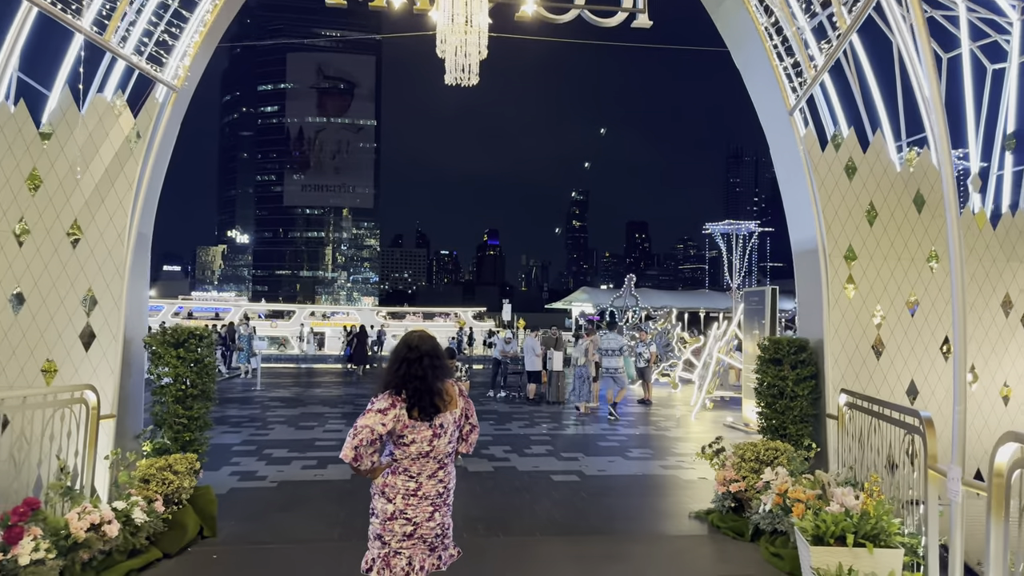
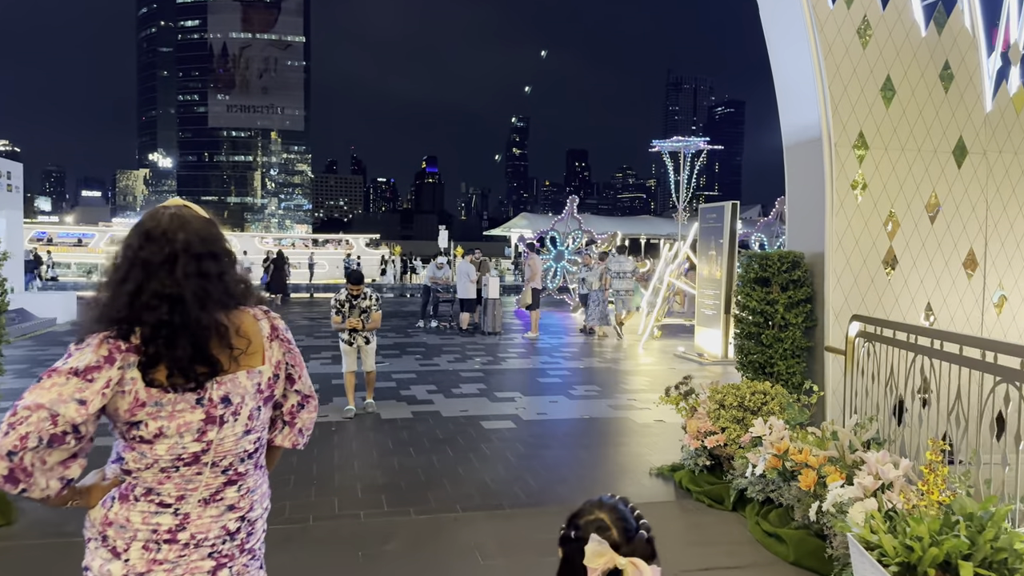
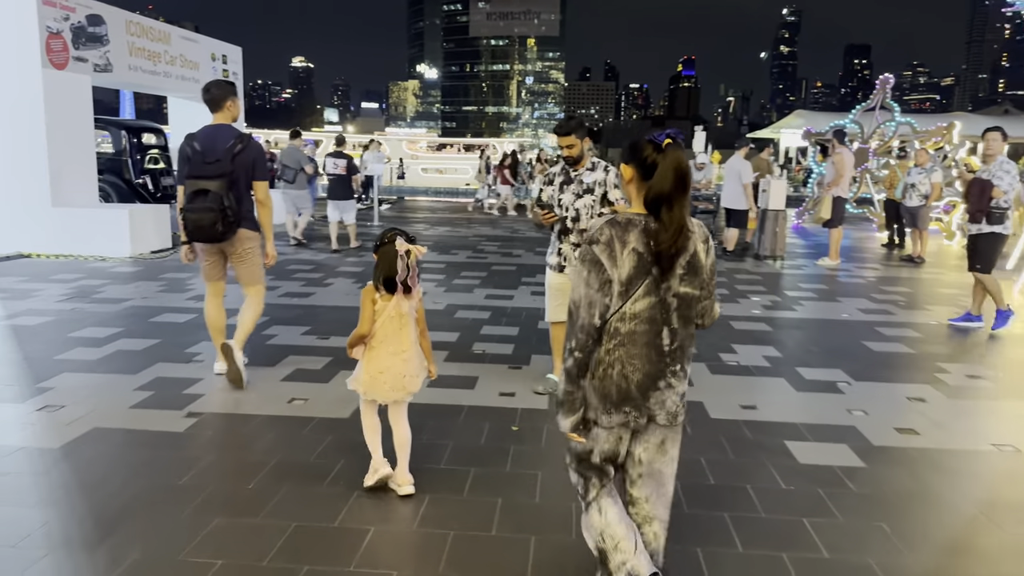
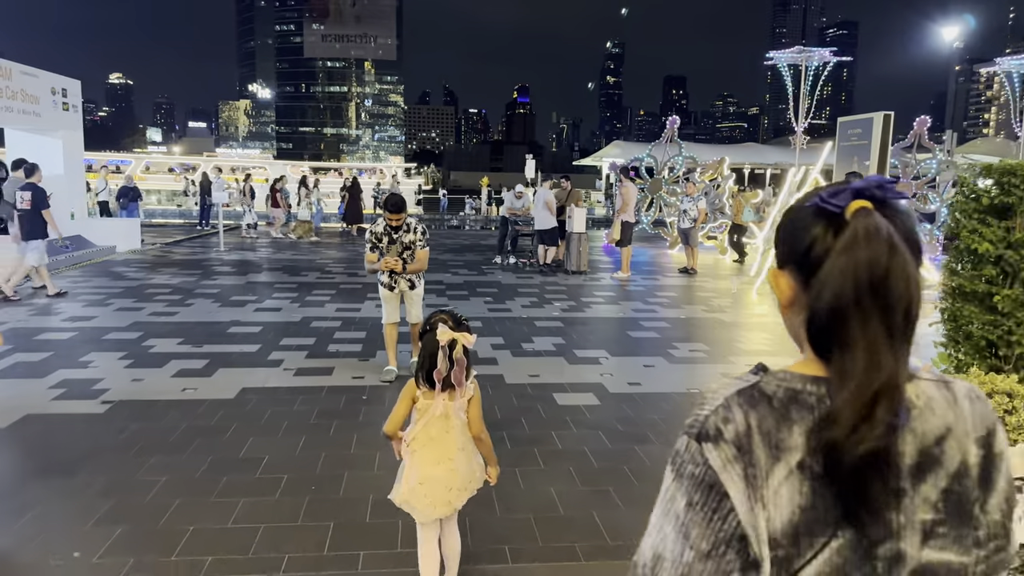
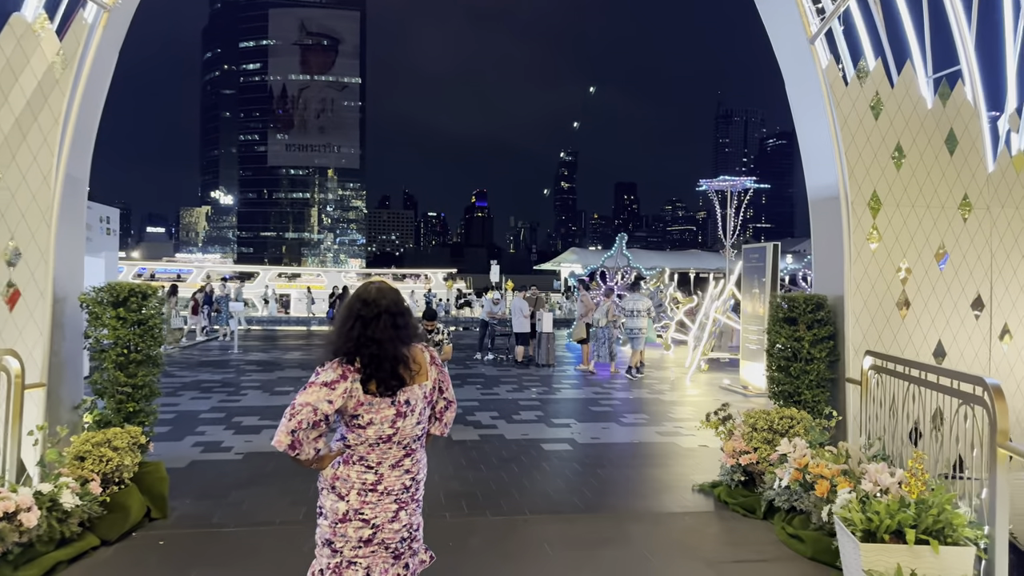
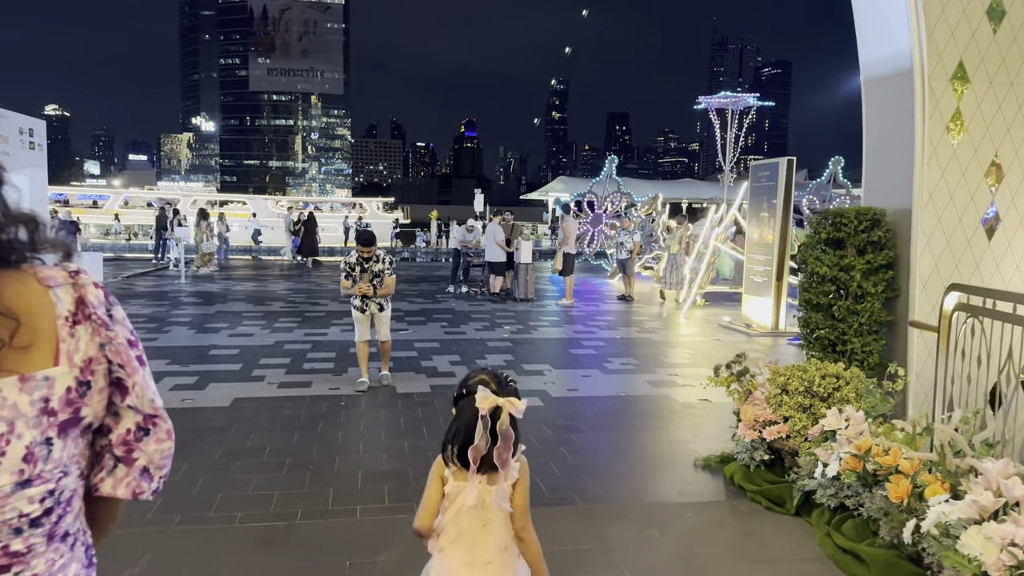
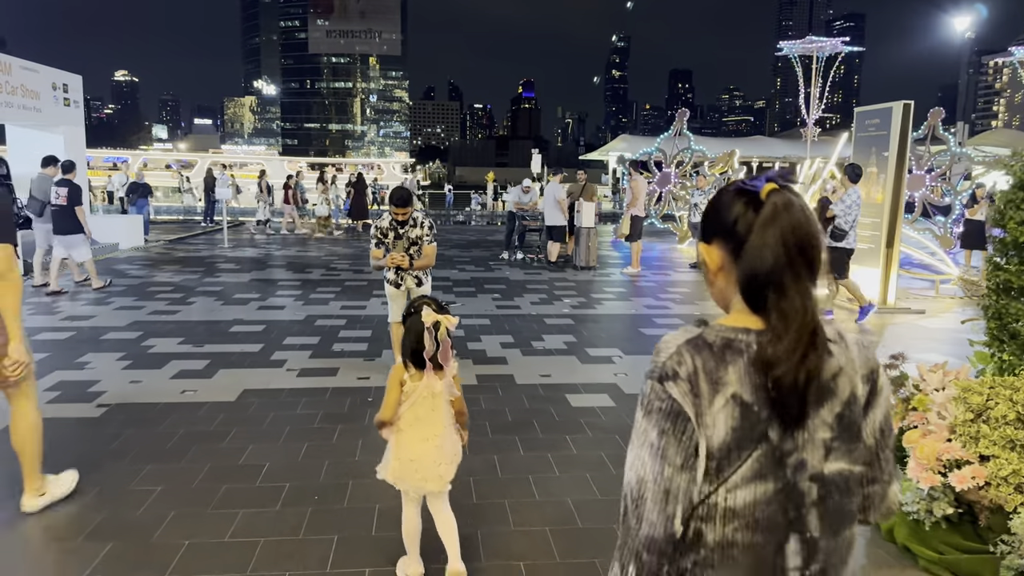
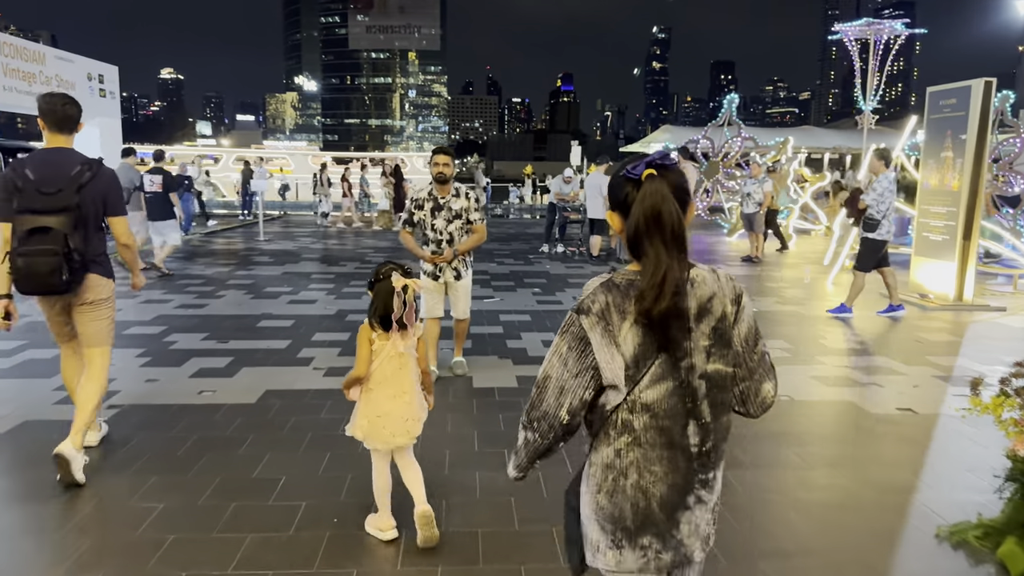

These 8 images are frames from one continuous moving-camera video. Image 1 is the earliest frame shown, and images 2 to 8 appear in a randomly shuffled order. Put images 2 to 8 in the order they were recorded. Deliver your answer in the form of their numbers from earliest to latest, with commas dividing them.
5, 2, 6, 4, 7, 8, 3
